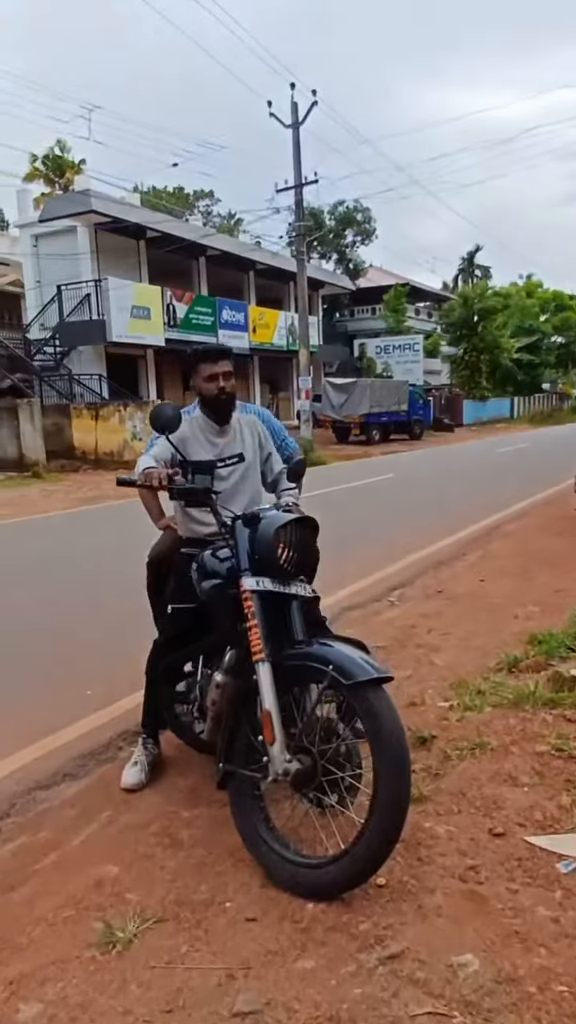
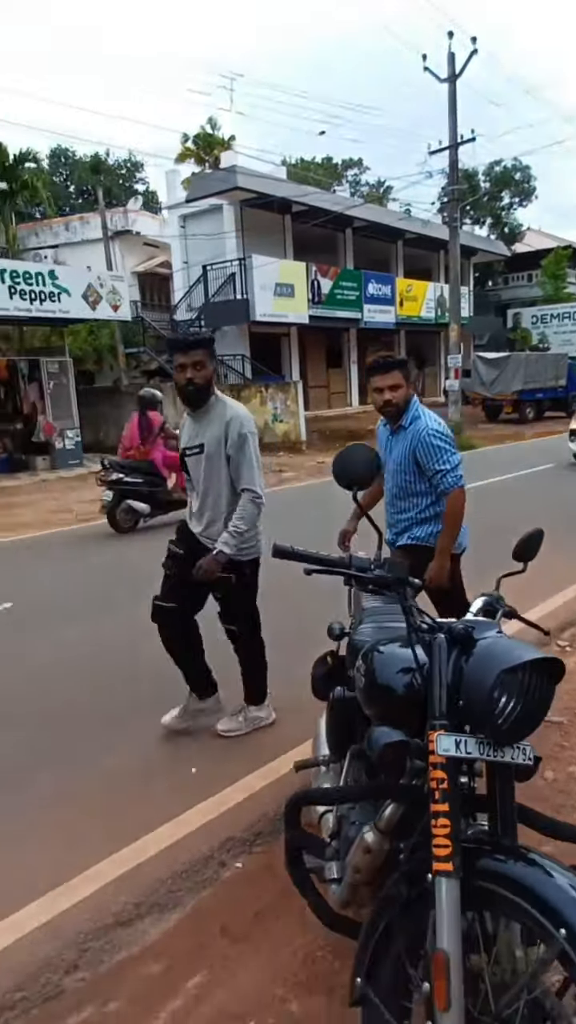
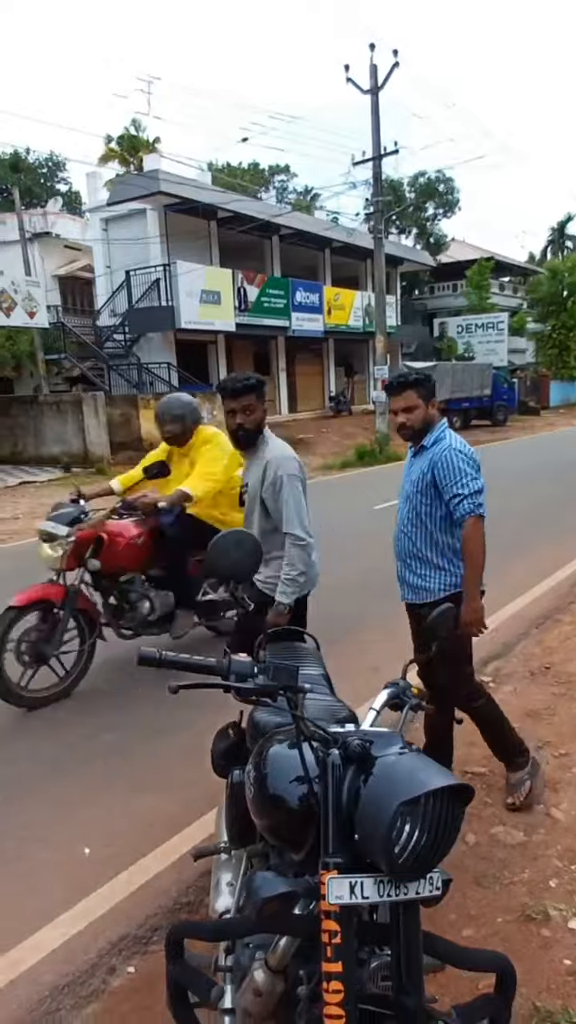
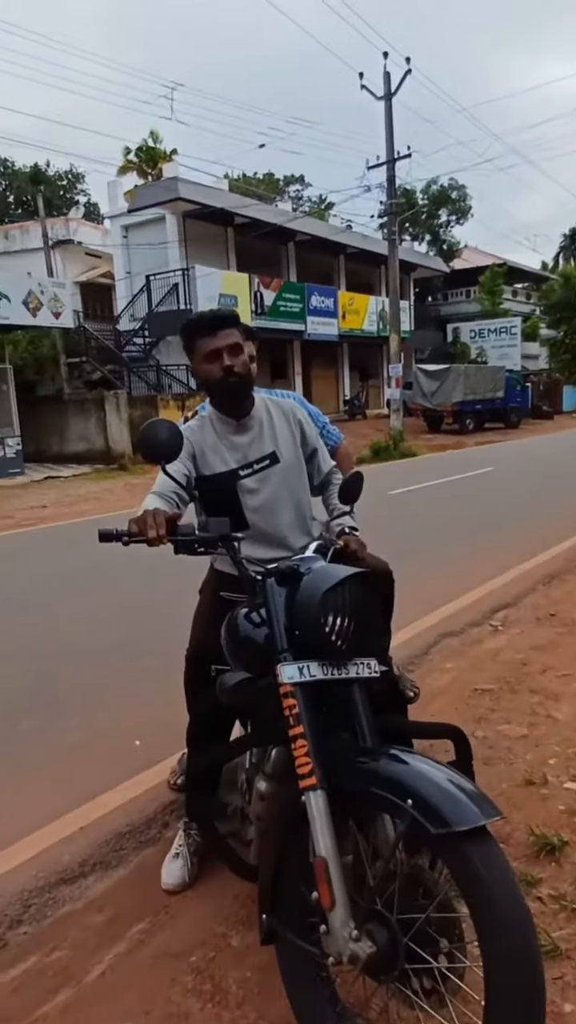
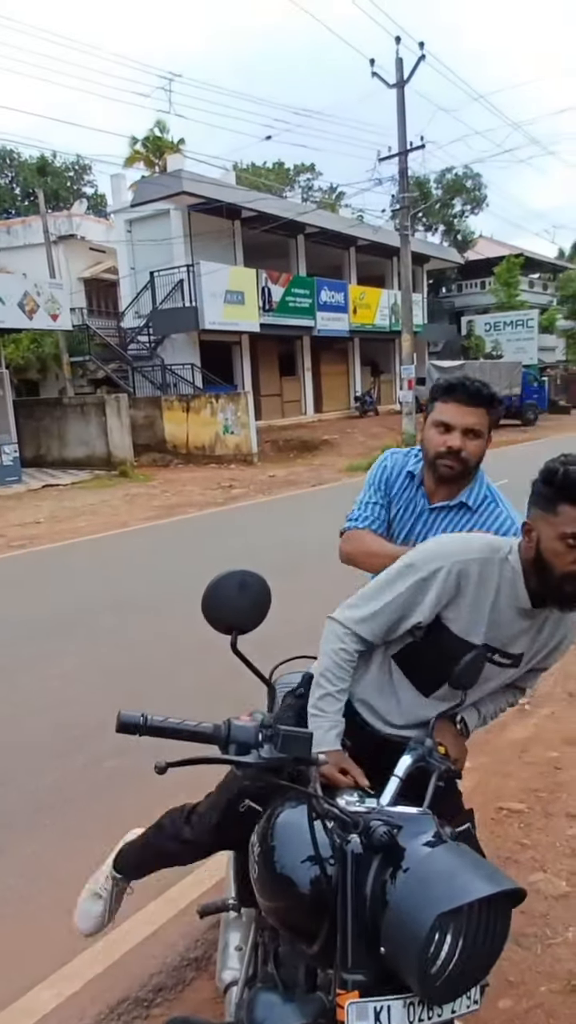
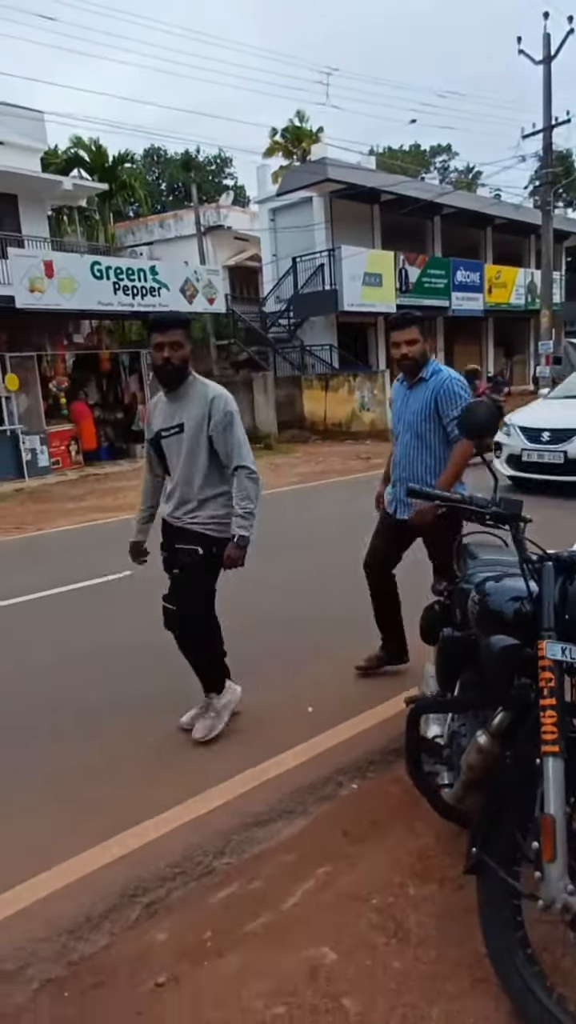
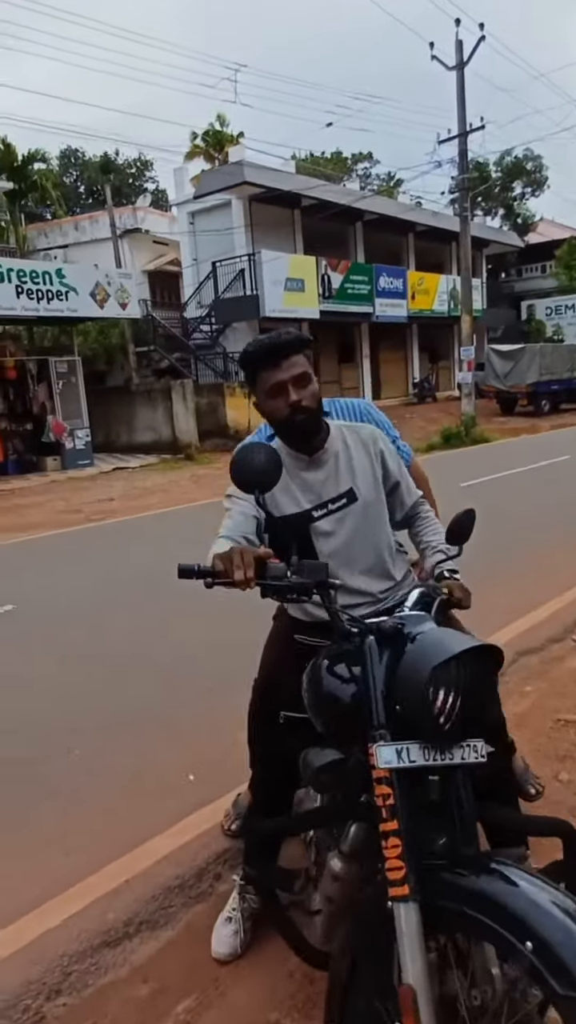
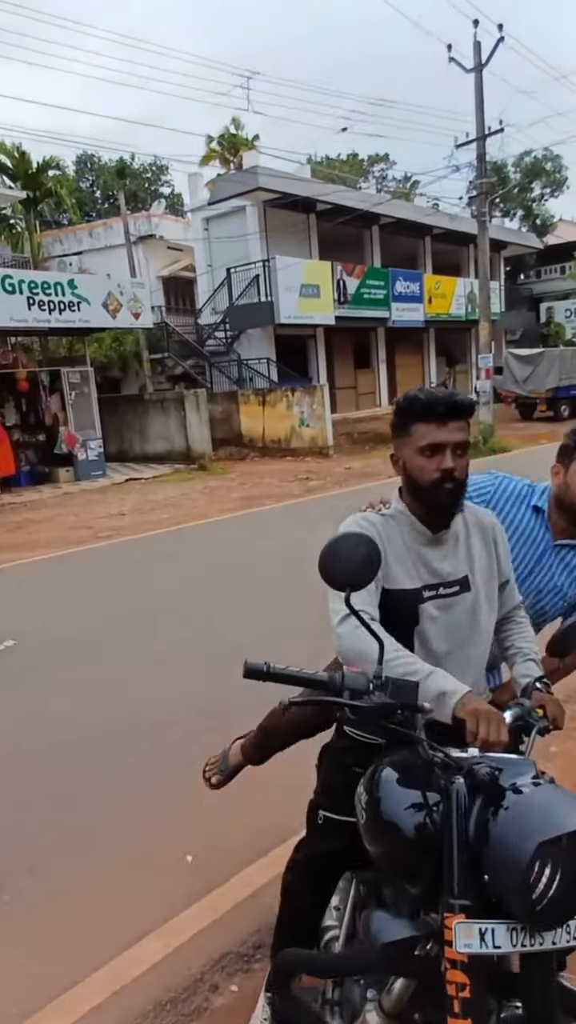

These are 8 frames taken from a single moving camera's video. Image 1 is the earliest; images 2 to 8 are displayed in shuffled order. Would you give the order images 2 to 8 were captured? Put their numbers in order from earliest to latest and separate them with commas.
4, 7, 8, 5, 3, 2, 6
